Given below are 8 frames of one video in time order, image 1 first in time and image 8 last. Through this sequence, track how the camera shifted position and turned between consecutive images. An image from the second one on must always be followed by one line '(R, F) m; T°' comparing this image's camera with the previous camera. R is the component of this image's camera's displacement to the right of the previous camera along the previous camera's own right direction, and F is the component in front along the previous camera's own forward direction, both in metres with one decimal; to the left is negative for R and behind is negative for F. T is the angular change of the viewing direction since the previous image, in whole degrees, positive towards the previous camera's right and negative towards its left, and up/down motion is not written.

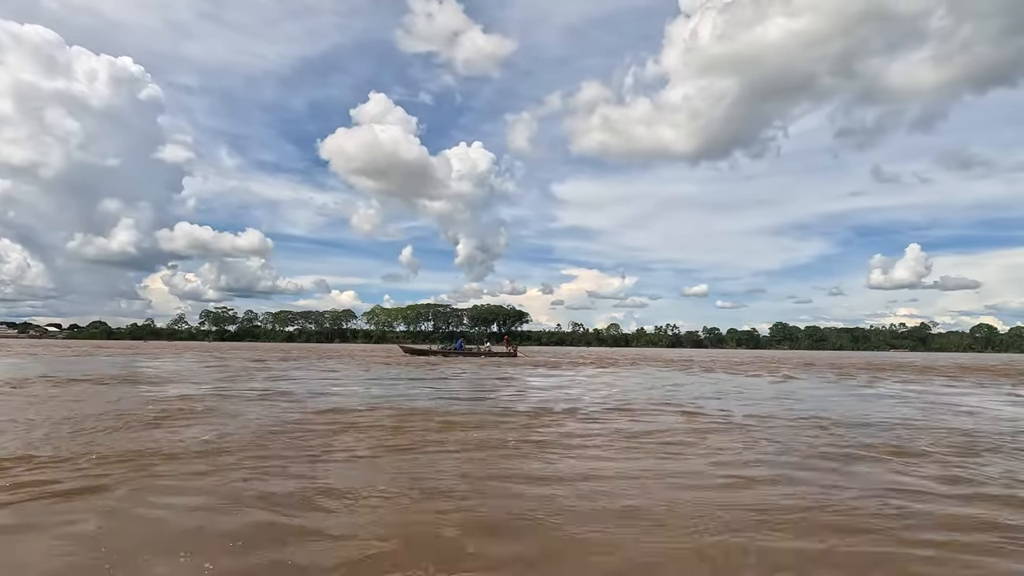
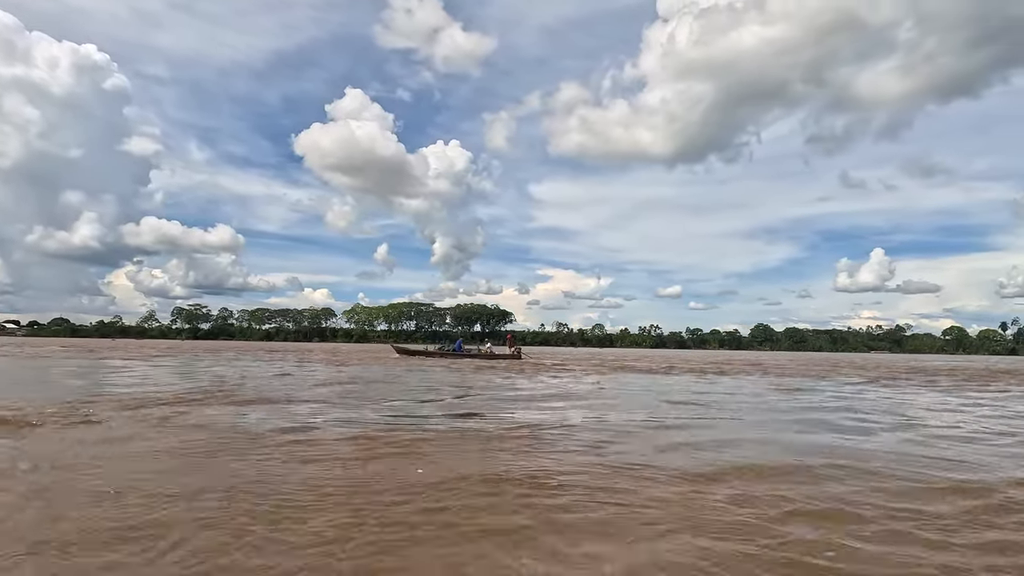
(-3.1, +0.2) m; +3°
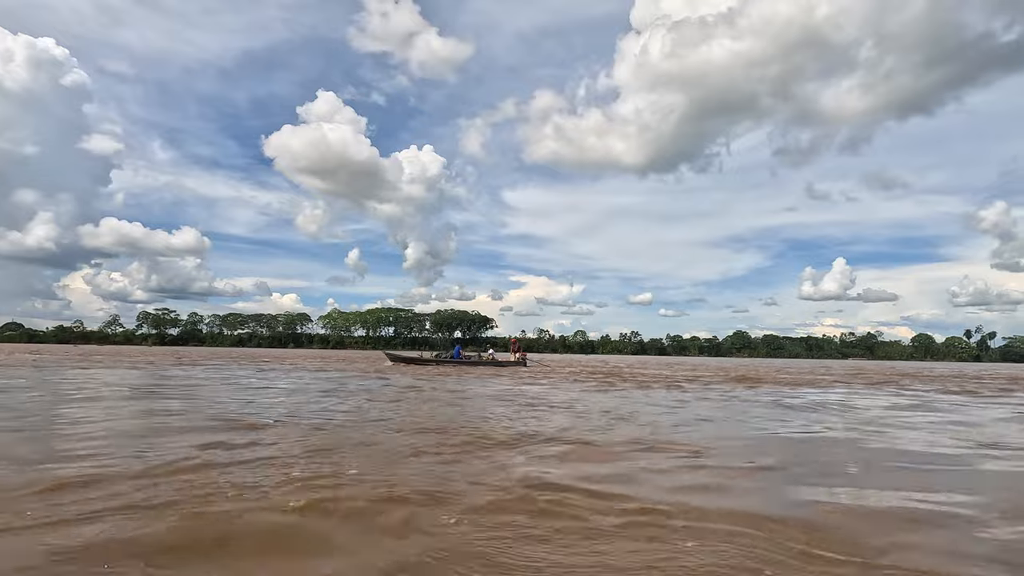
(-3.4, +0.2) m; +3°
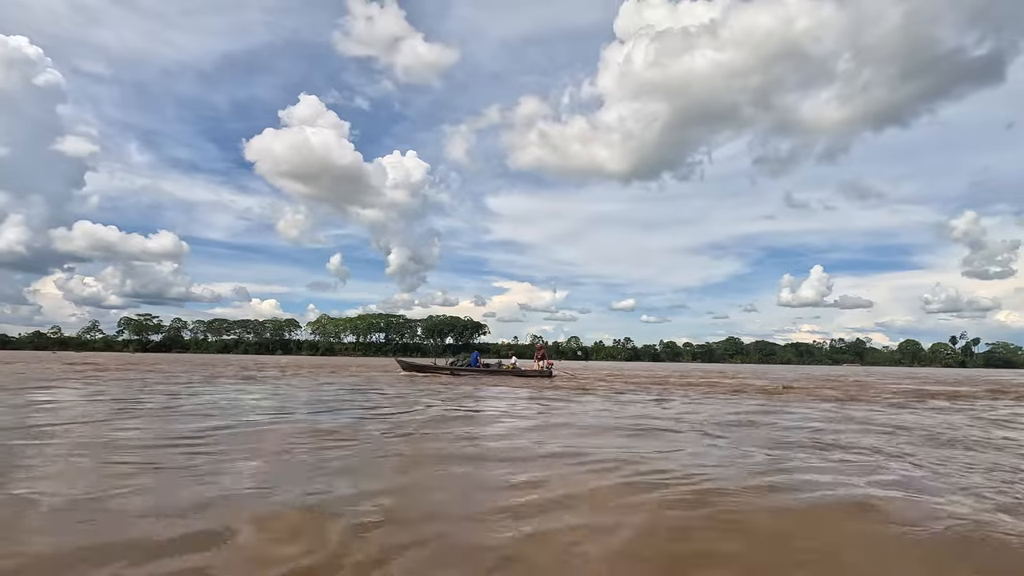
(-3.6, +0.3) m; +2°
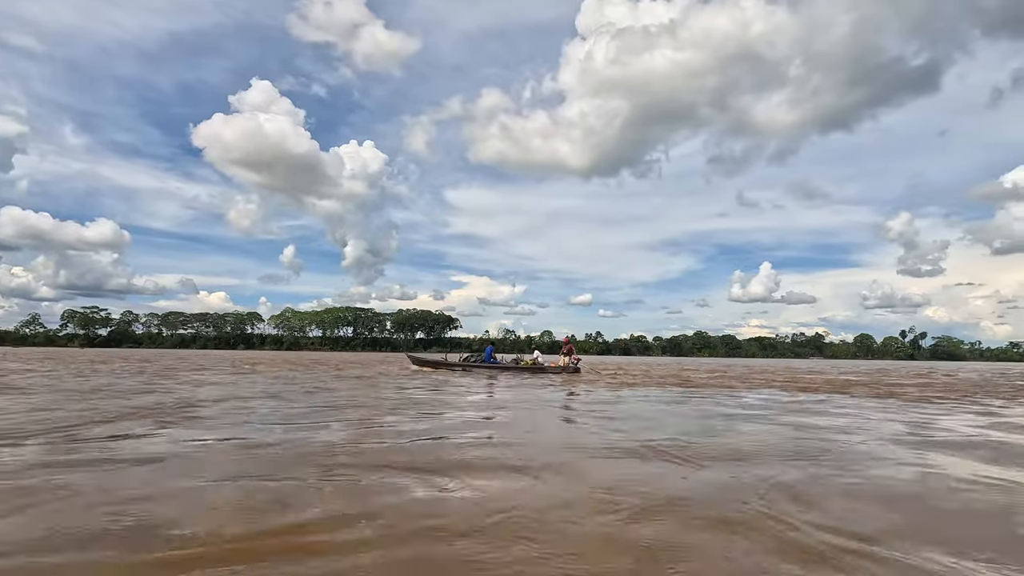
(-5.3, +0.8) m; +5°
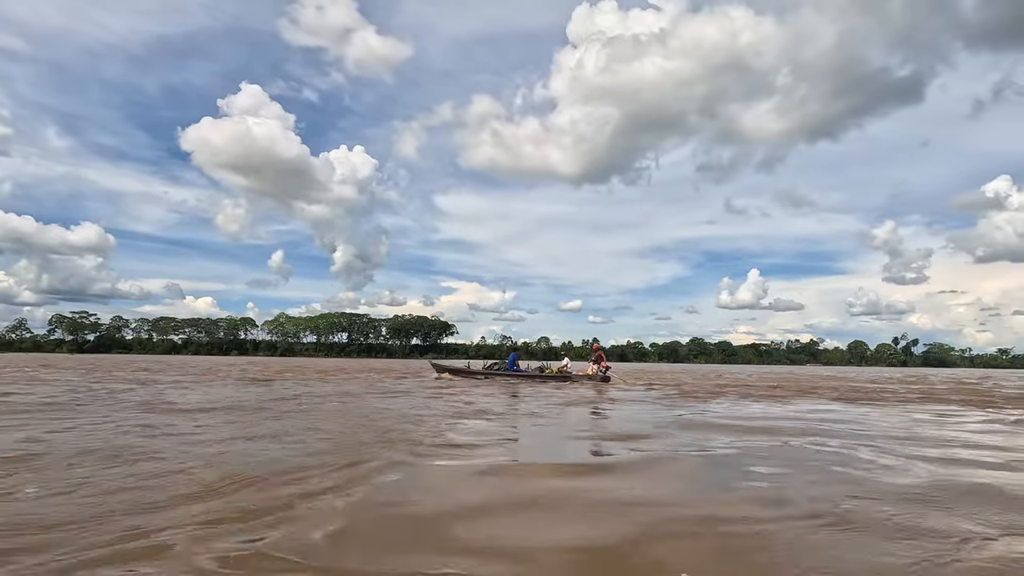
(-2.7, +0.5) m; +2°
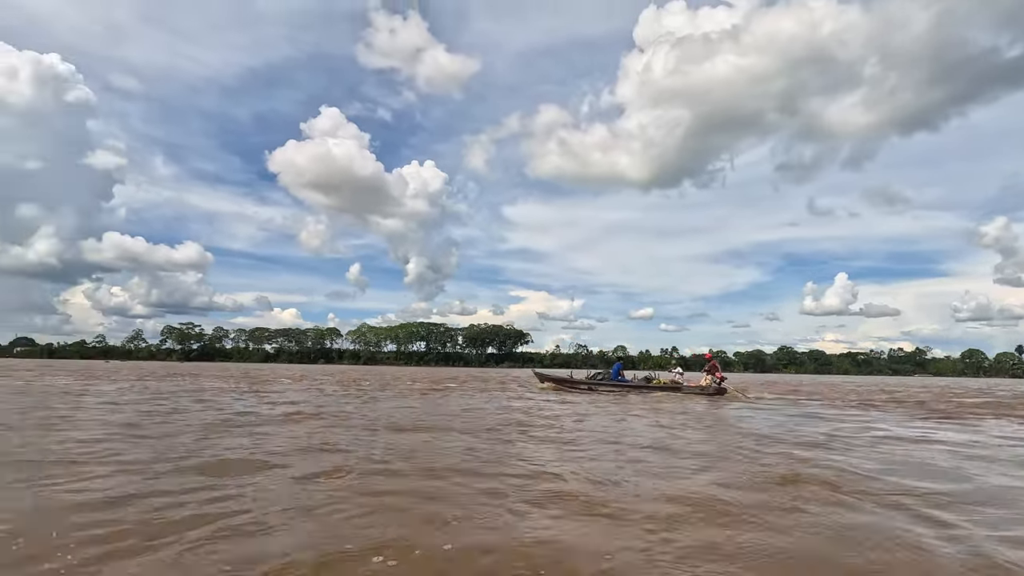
(-2.4, -0.3) m; -6°
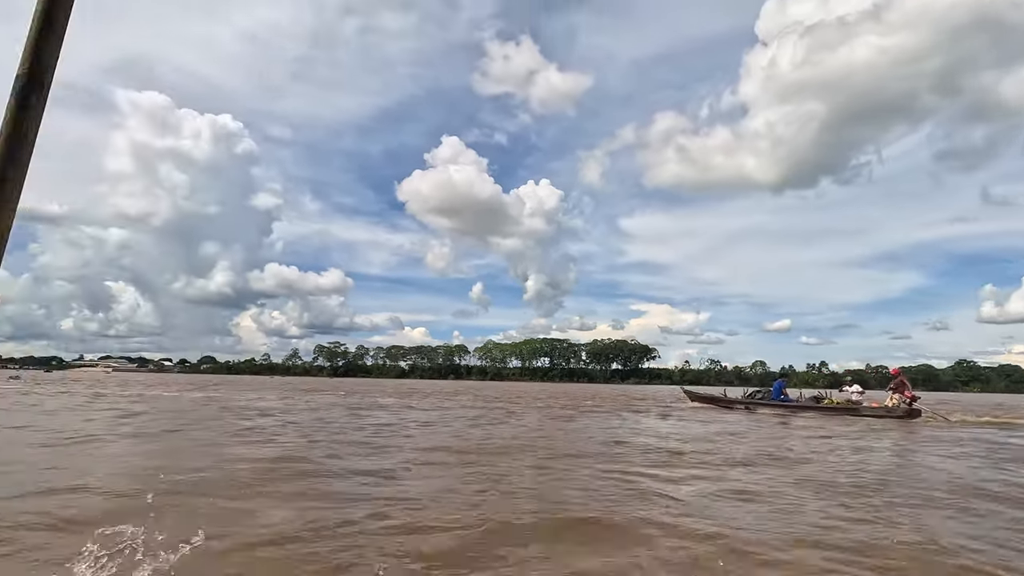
(-0.9, -1.8) m; -10°
